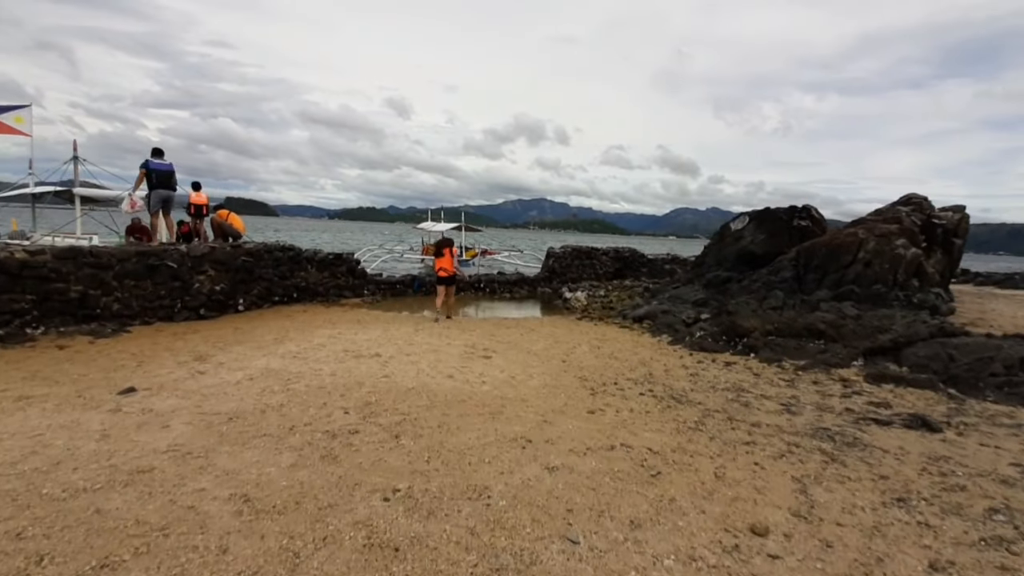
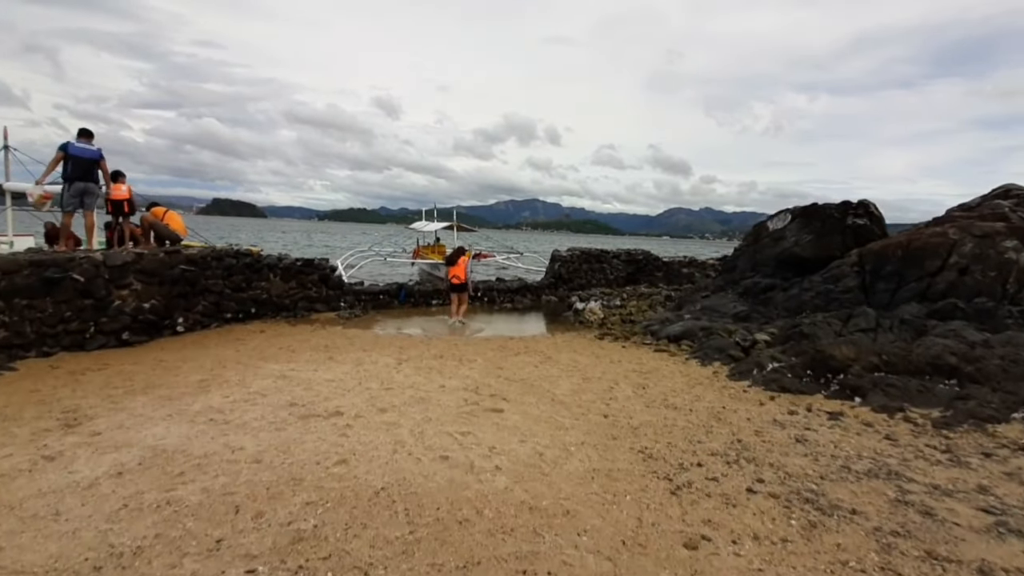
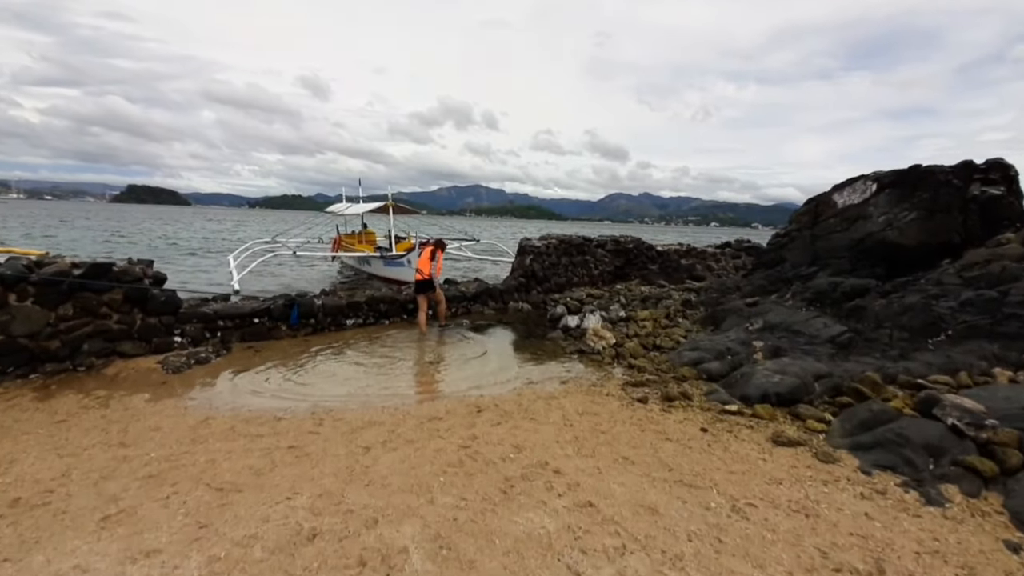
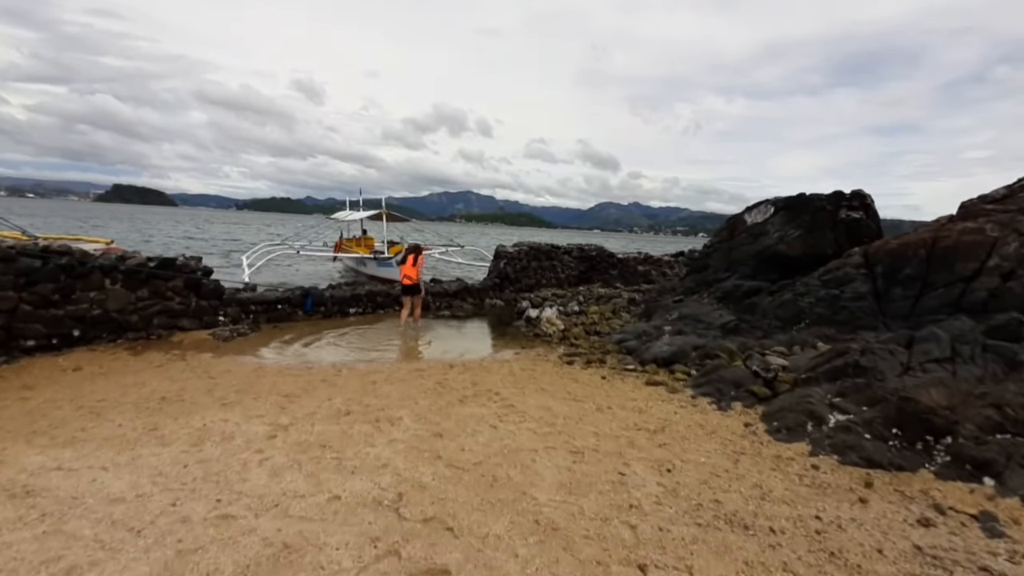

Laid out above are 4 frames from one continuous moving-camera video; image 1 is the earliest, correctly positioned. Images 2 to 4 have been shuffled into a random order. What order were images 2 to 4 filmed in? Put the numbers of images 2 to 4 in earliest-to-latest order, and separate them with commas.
2, 4, 3
